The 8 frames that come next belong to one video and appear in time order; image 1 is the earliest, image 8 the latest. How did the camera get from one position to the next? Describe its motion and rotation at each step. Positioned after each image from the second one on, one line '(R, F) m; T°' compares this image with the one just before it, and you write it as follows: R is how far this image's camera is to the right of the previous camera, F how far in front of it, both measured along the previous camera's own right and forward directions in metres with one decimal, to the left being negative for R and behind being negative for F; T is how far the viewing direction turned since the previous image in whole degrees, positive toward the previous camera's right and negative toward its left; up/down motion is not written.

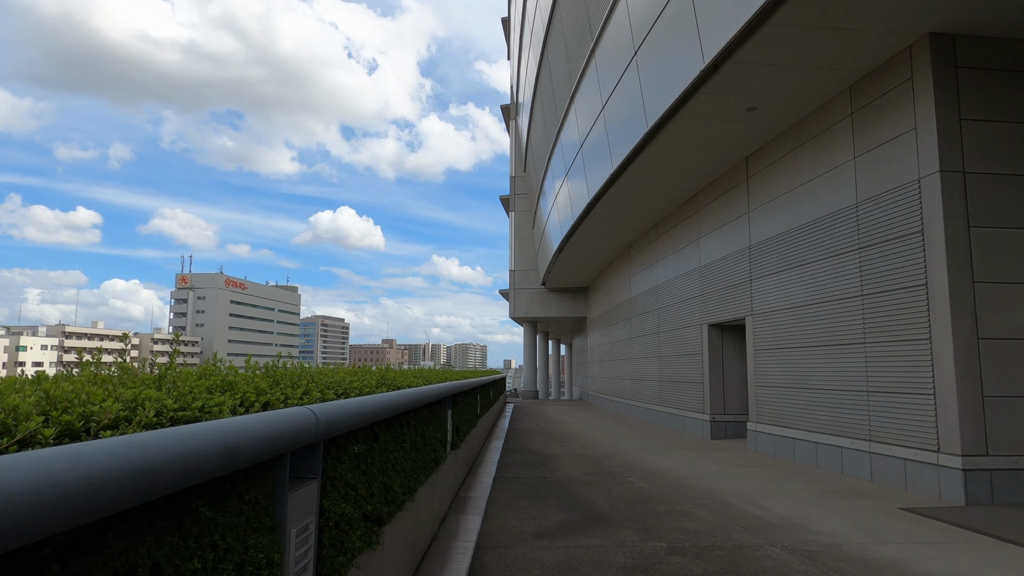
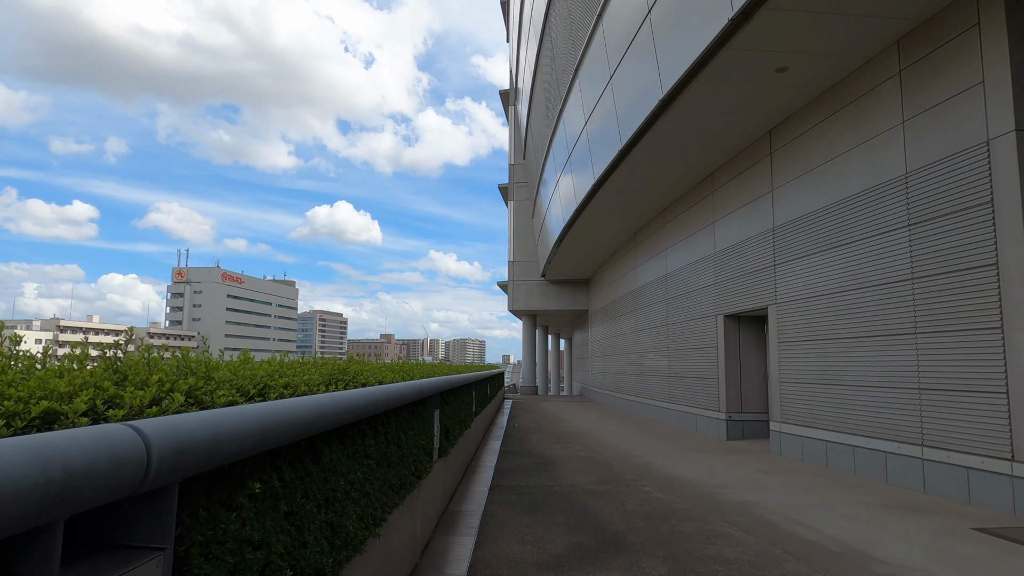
(0.0, +1.1) m; 0°
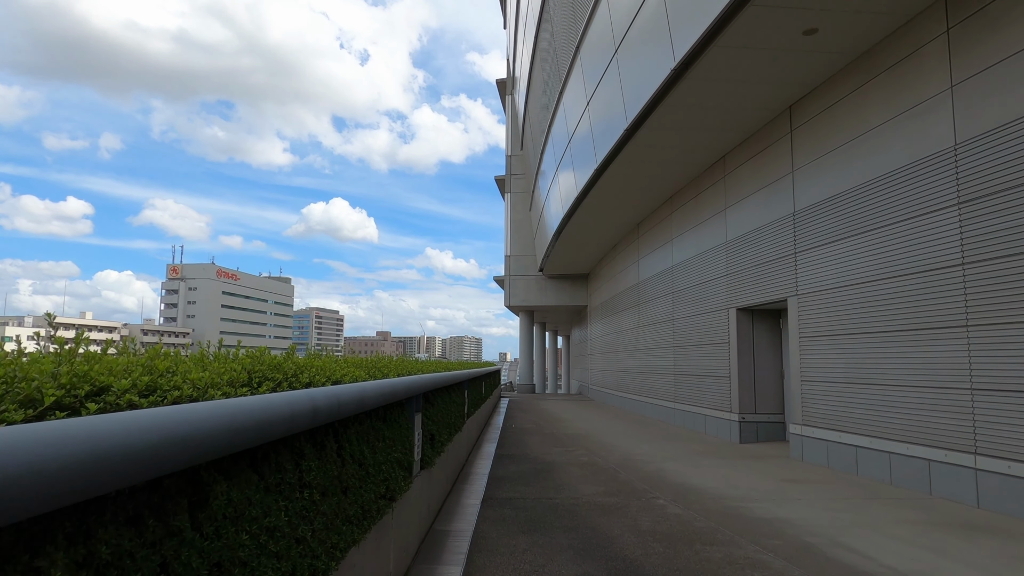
(0.0, +0.9) m; 0°
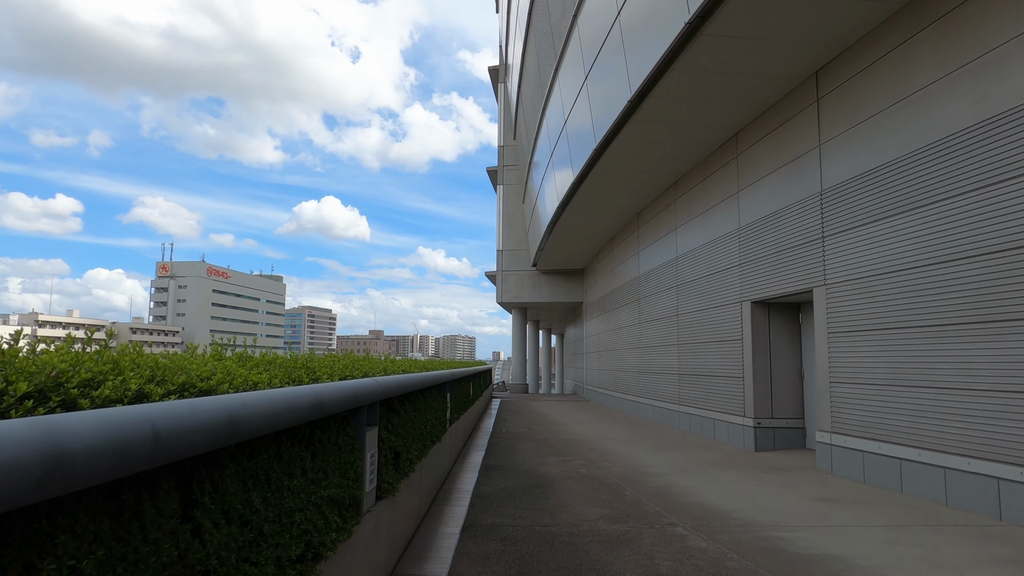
(0.0, +1.2) m; +1°
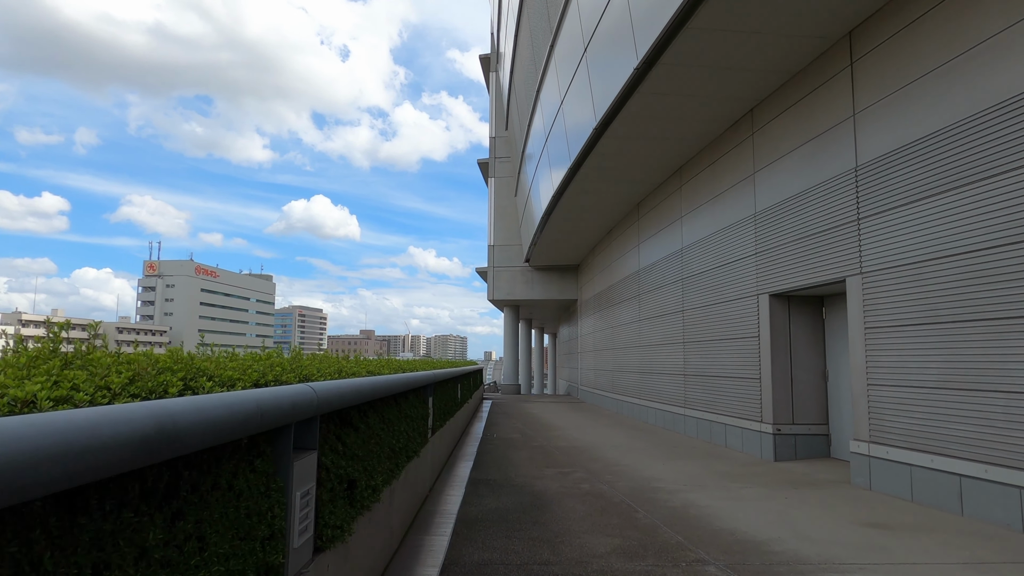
(0.0, +1.1) m; +1°
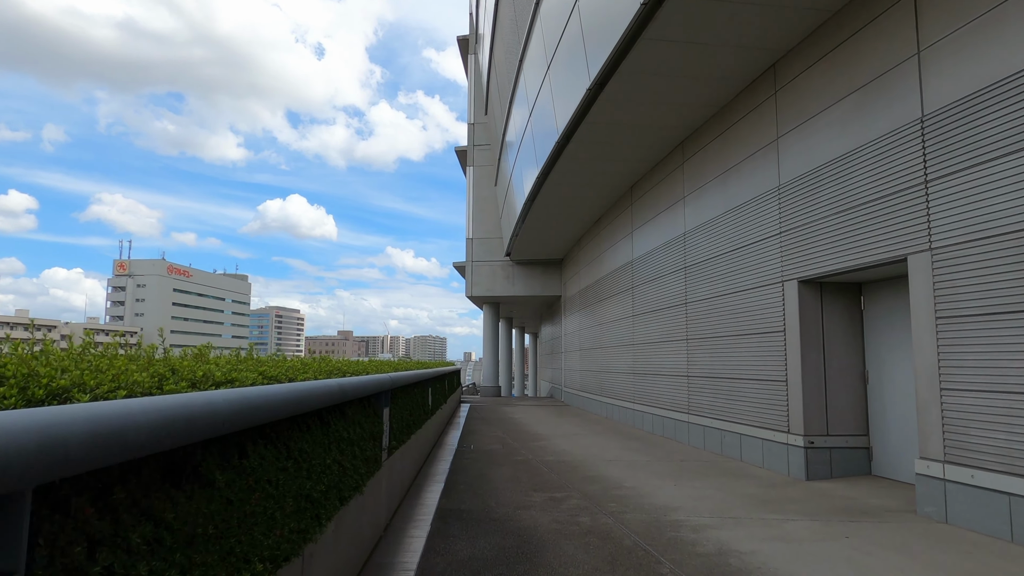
(0.0, +1.6) m; +2°
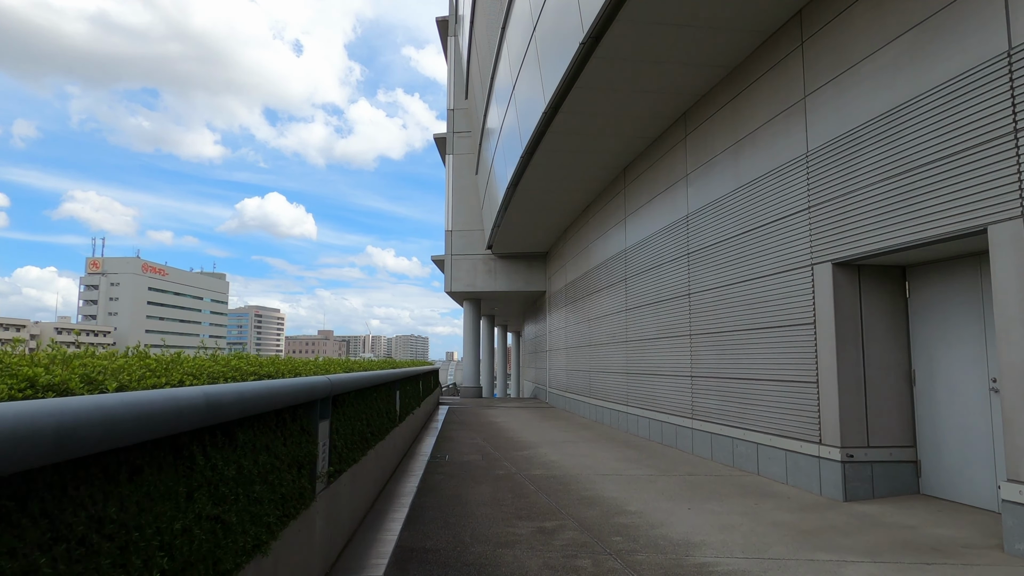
(0.0, +1.3) m; +1°
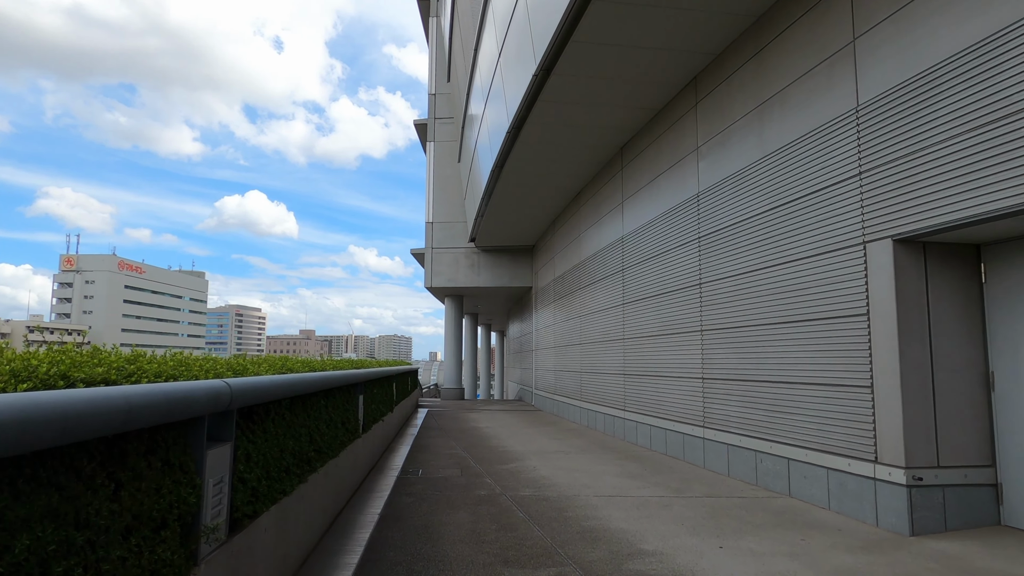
(0.0, +1.3) m; +1°
